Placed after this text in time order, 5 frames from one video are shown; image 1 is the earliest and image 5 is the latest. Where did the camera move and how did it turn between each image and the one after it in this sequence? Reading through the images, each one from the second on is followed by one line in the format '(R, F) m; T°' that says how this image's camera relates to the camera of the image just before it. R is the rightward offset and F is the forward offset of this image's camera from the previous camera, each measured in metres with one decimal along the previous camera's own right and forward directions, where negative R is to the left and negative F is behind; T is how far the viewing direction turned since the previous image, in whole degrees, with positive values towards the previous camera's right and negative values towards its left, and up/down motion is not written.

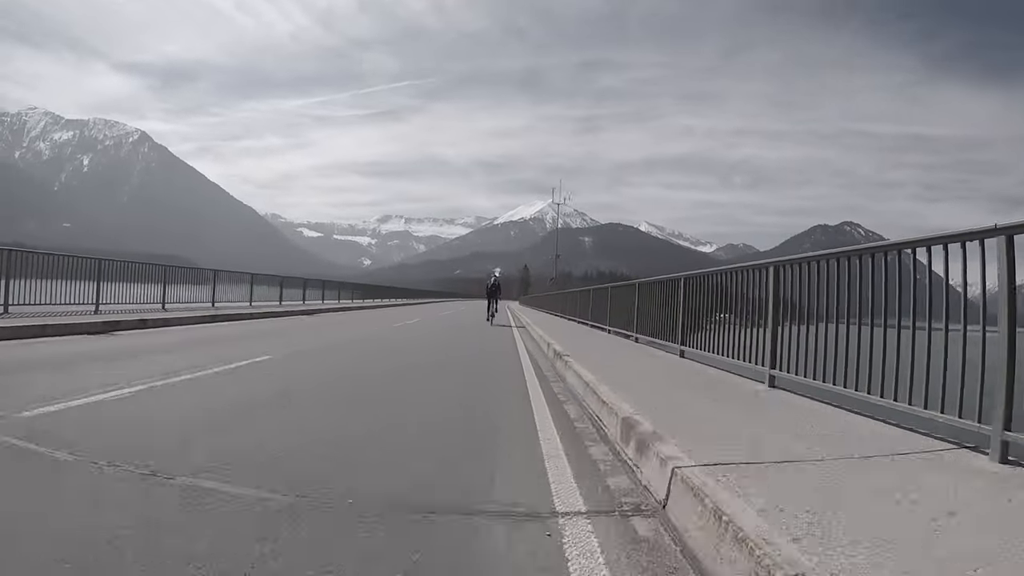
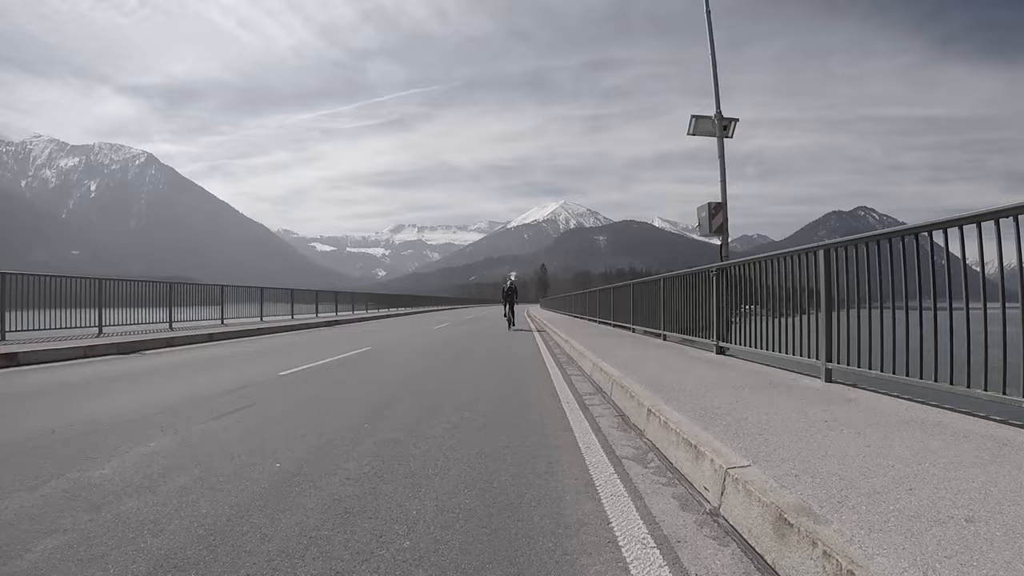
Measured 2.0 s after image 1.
(-0.2, +1.3) m; -1°
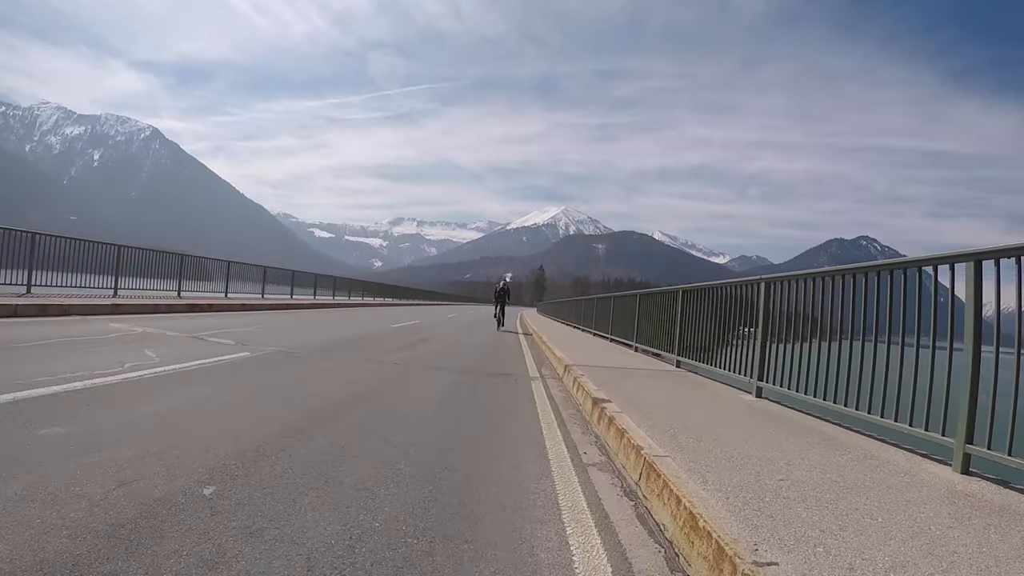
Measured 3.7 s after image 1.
(+0.2, -0.3) m; 0°
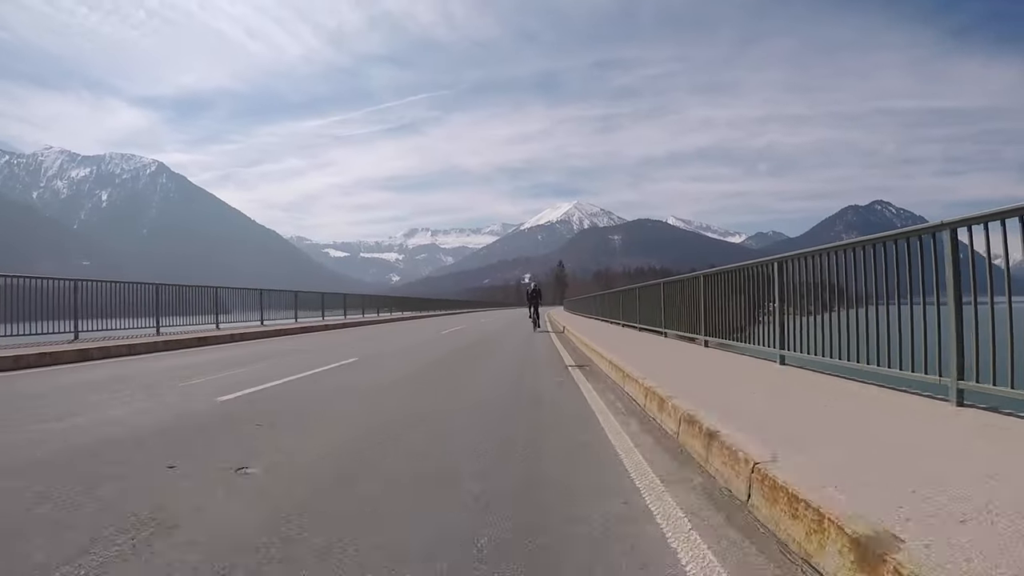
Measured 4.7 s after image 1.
(-0.4, +1.2) m; -1°
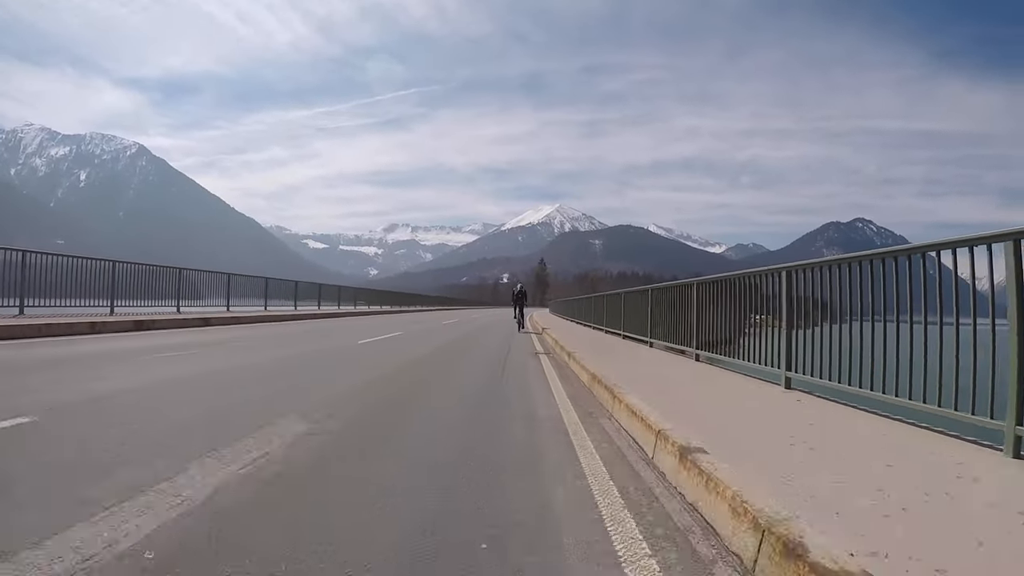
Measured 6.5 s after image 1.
(+0.3, -0.5) m; +2°
